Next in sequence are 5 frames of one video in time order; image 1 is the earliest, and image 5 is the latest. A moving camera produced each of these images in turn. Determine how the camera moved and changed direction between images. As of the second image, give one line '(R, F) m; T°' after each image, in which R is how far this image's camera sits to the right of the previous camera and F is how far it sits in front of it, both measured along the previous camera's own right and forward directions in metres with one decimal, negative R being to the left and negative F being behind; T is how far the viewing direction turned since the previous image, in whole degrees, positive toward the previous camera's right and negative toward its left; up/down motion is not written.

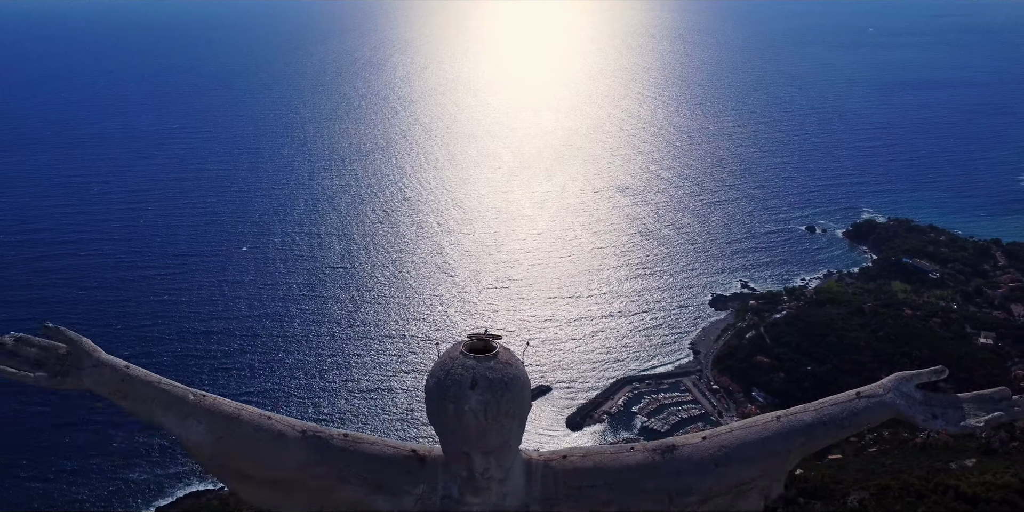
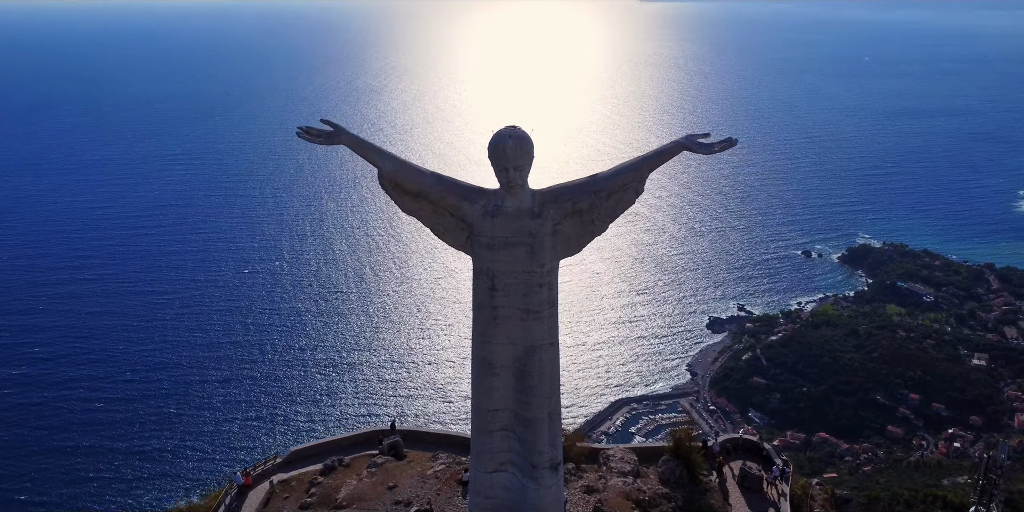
(-0.1, -1.9) m; 0°
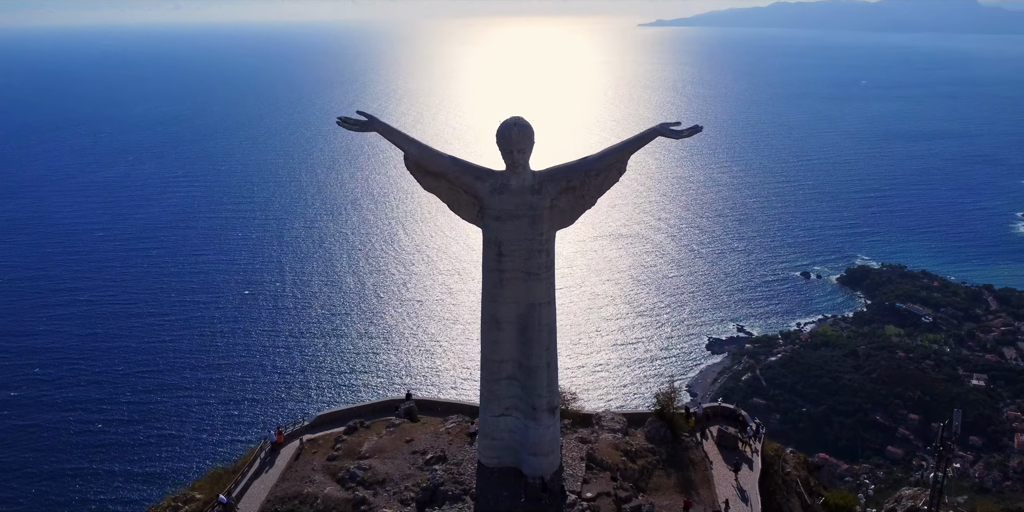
(0.0, -0.7) m; 0°
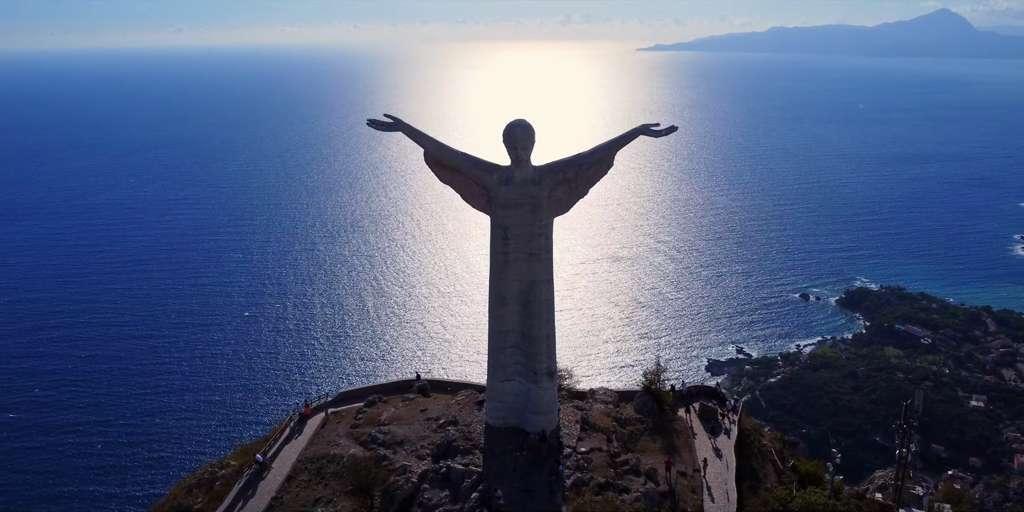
(0.0, -0.7) m; 0°
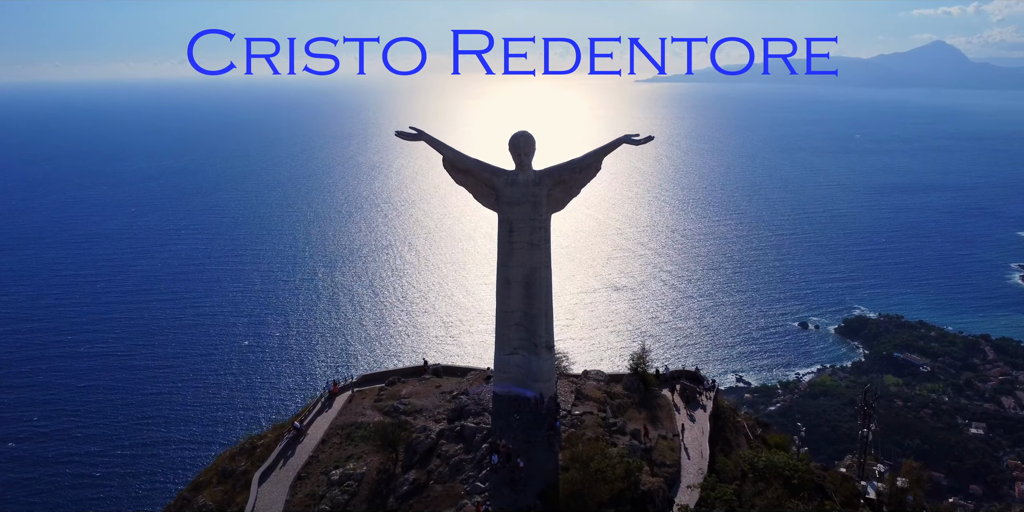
(0.0, -0.9) m; 0°
